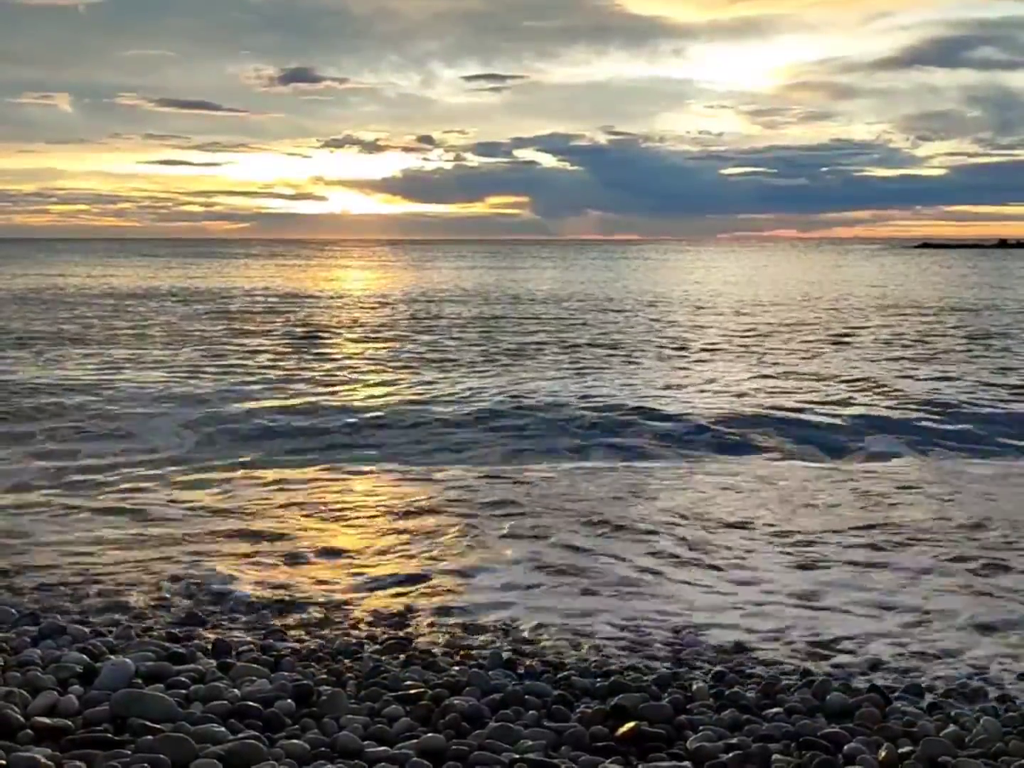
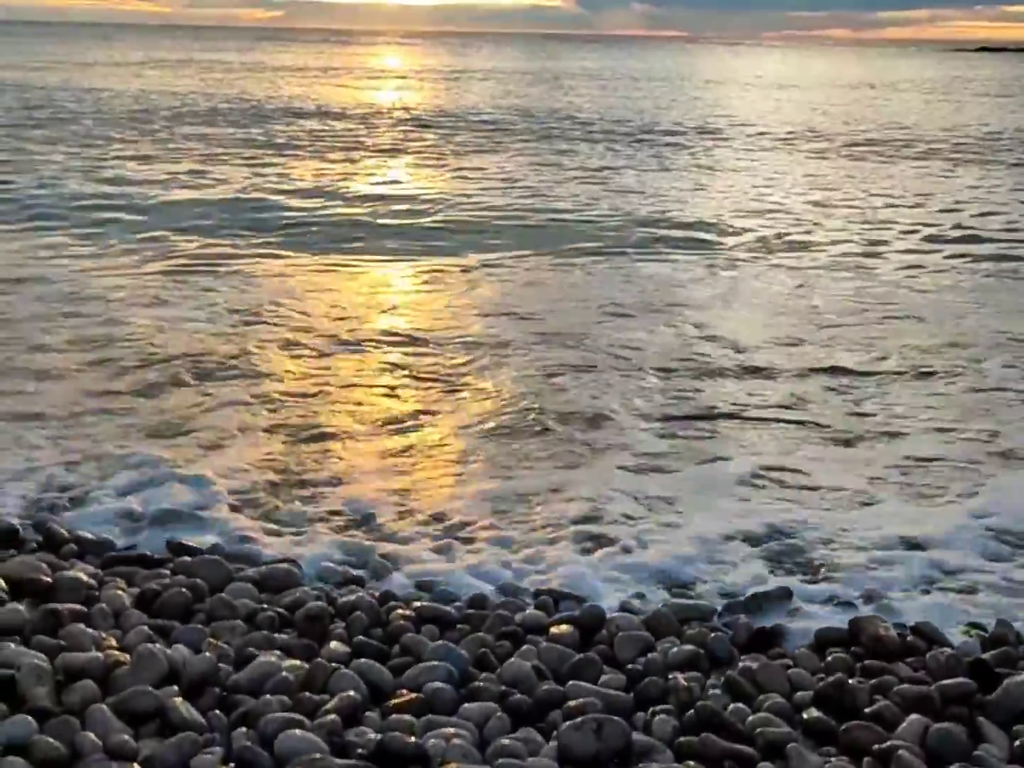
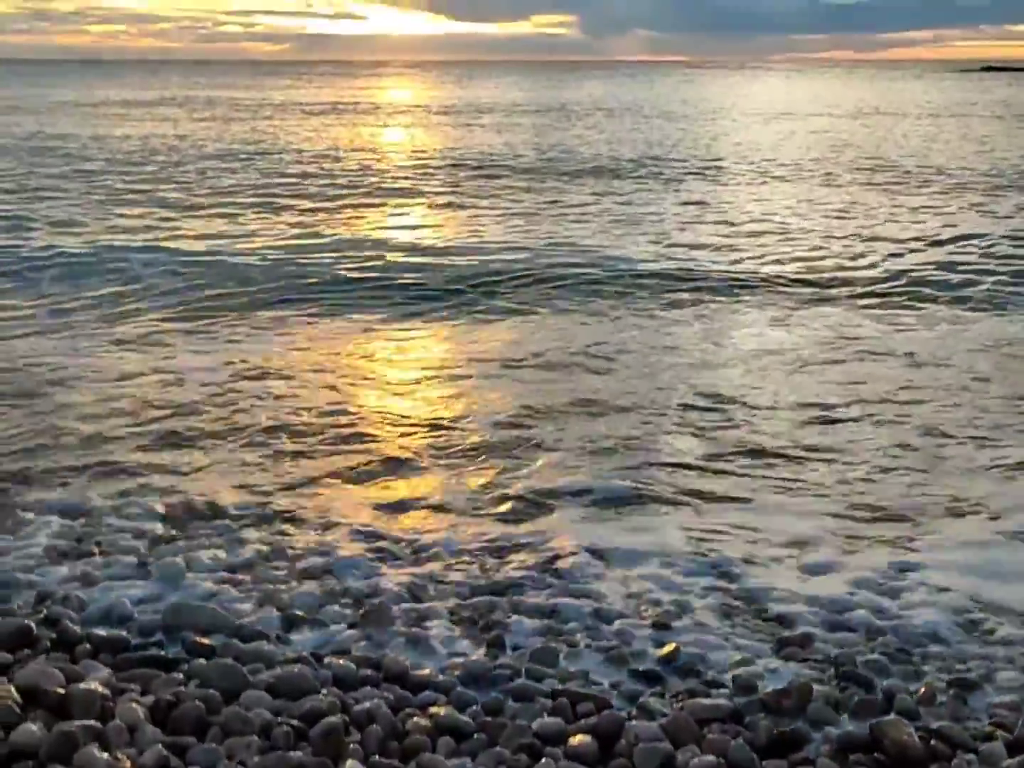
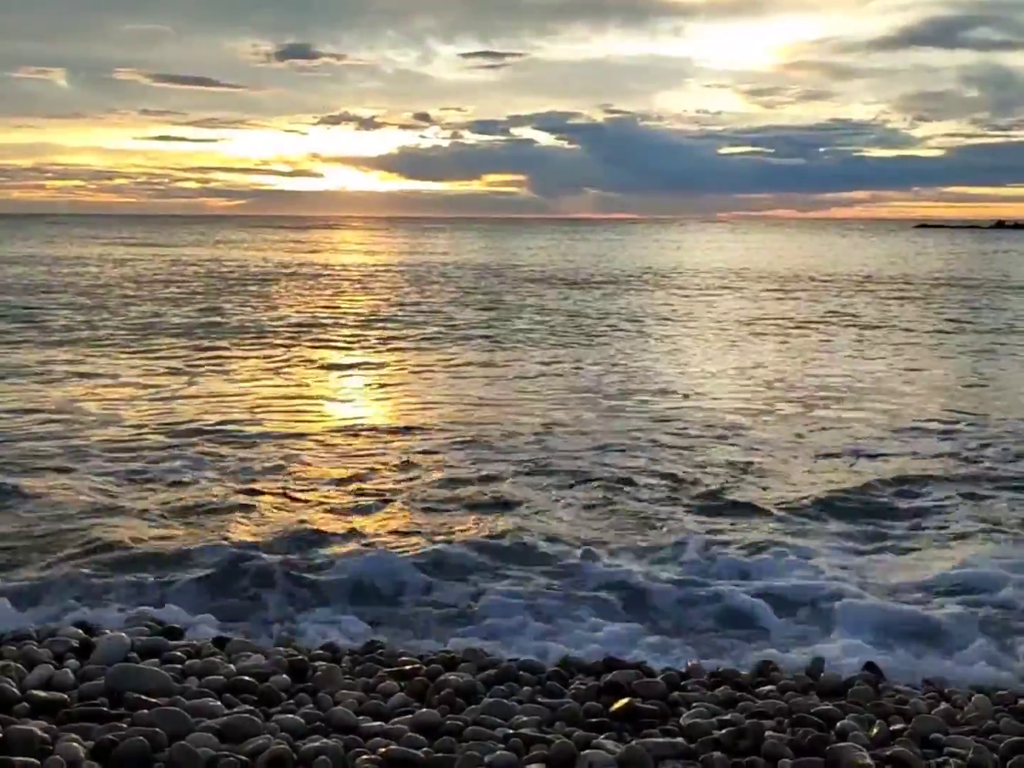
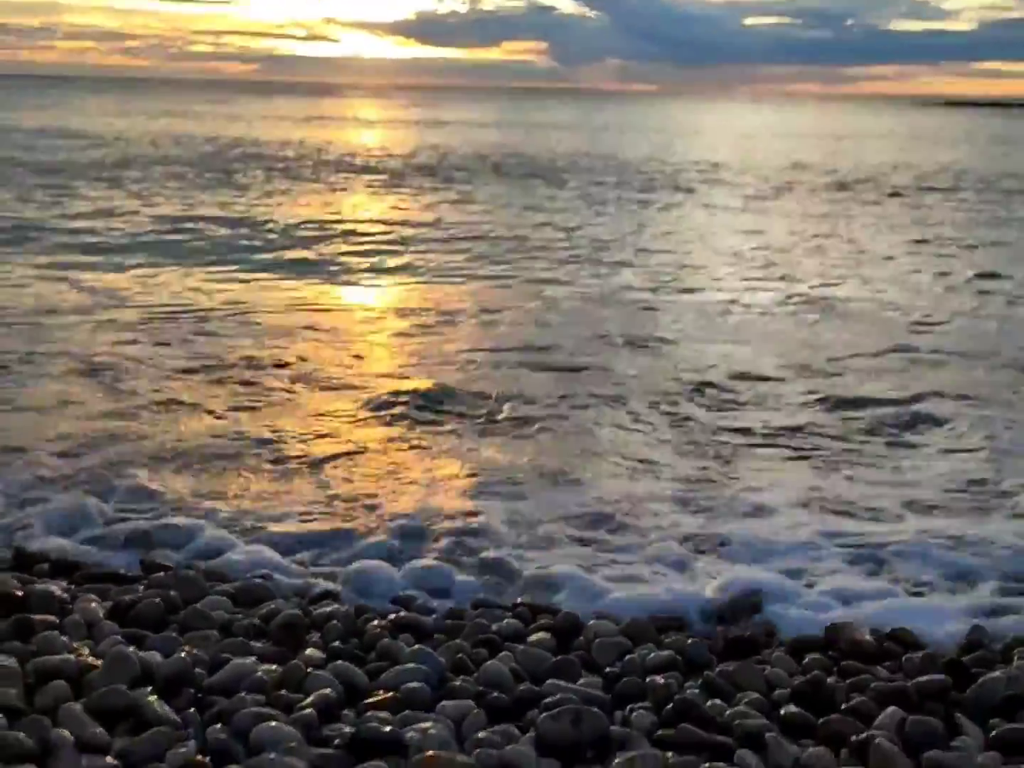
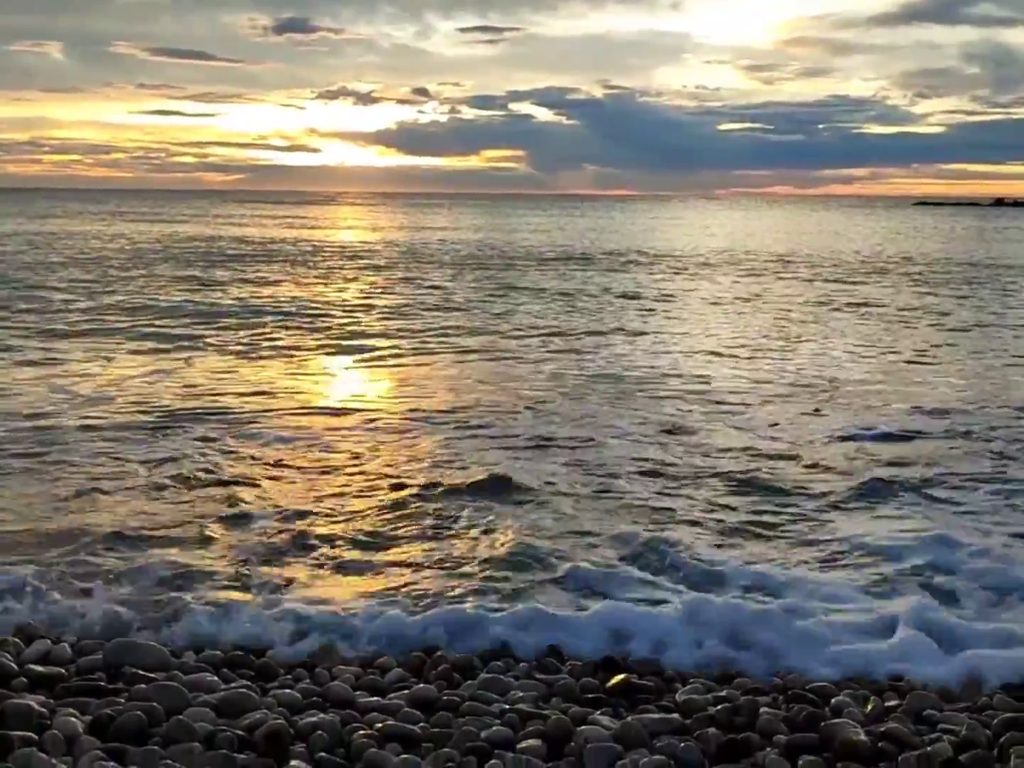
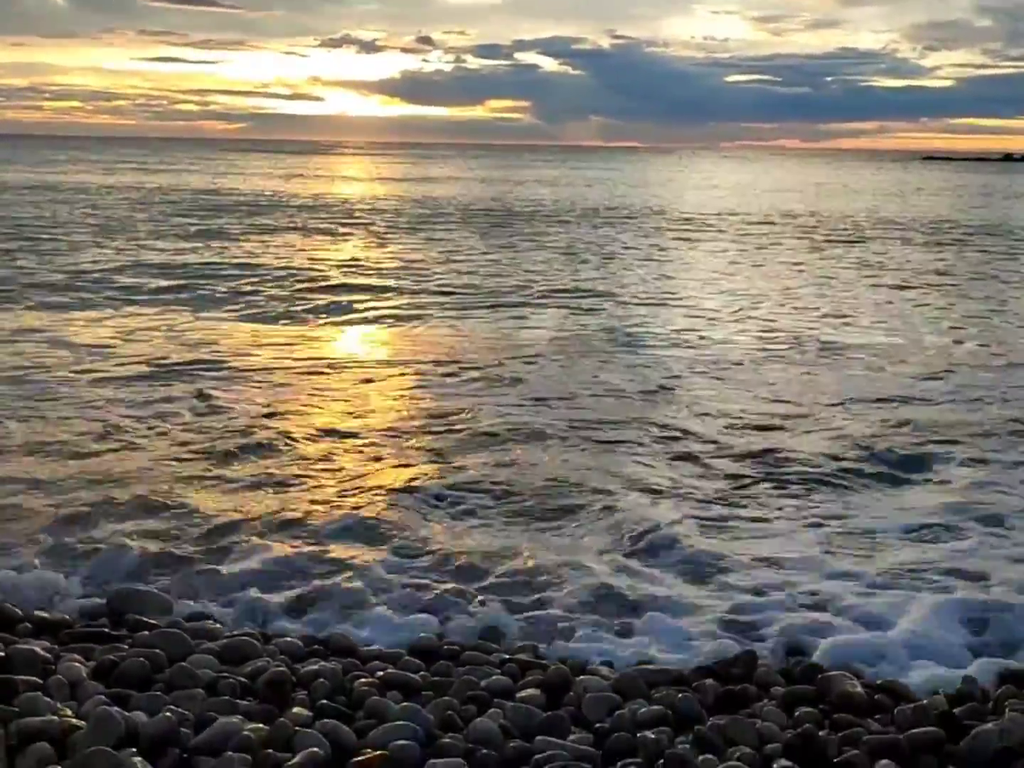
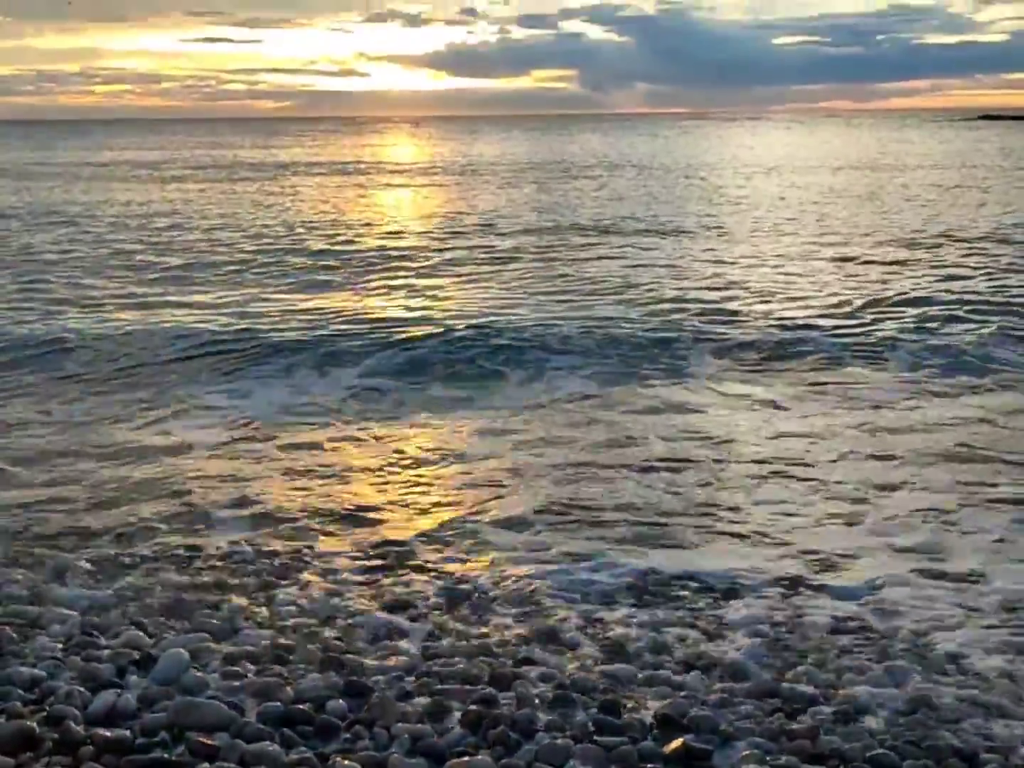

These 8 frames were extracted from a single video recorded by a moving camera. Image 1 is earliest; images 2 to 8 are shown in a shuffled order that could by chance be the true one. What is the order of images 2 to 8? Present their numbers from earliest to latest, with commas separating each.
4, 6, 7, 5, 2, 3, 8
